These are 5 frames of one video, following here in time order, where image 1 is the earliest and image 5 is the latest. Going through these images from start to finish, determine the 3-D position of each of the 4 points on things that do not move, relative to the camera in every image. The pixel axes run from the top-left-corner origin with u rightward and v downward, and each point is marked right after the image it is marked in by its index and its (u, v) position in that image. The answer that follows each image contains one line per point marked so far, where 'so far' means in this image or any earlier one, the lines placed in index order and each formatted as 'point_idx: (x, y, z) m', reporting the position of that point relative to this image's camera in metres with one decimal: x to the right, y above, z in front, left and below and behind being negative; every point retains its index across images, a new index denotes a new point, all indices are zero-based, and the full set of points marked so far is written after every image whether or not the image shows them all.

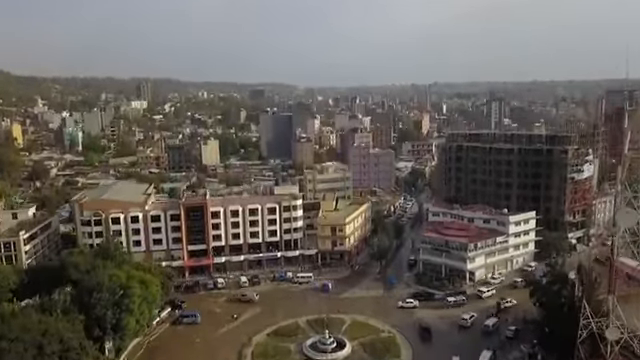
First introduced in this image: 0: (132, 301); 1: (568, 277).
0: (-6.7, -4.3, +17.3) m
1: (+8.8, -3.5, +17.3) m
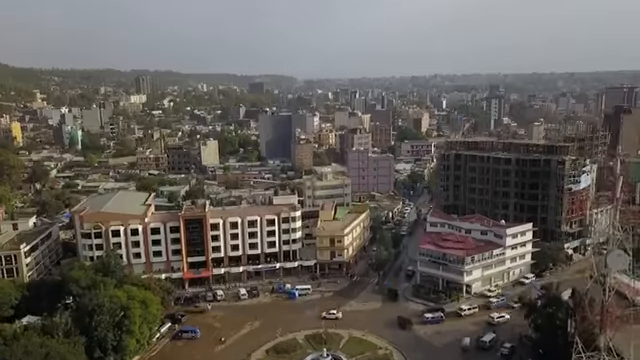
0: (-6.8, -5.1, +17.6) m
1: (+8.7, -4.3, +17.5) m
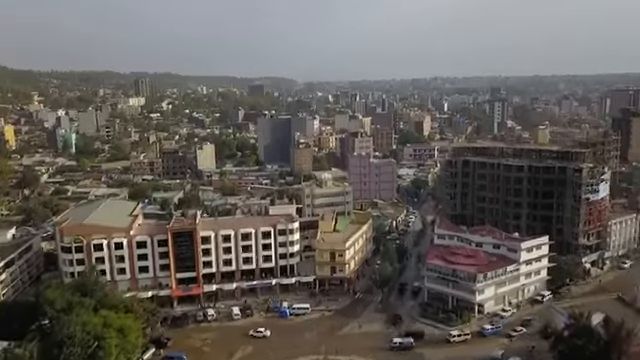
0: (-6.8, -5.5, +15.6) m
1: (+8.7, -4.7, +15.6) m
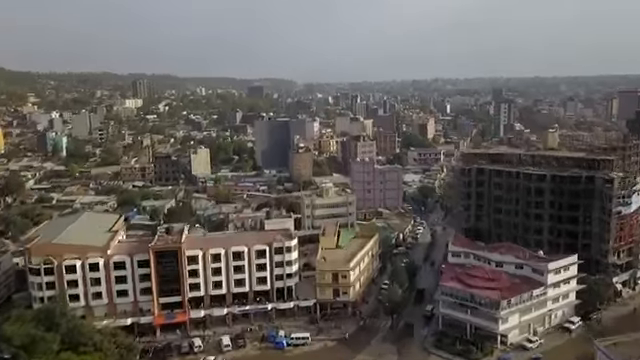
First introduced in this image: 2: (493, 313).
0: (-6.8, -6.1, +12.9) m
1: (+8.8, -5.3, +12.8) m
2: (+7.1, -5.4, +19.9) m
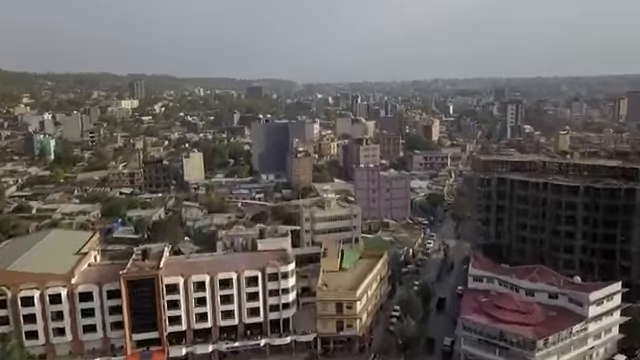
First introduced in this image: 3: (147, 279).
0: (-6.7, -6.6, +9.7) m
1: (+8.8, -5.8, +9.7) m
2: (+7.1, -6.0, +16.8) m
3: (-6.5, -3.7, +18.3) m
